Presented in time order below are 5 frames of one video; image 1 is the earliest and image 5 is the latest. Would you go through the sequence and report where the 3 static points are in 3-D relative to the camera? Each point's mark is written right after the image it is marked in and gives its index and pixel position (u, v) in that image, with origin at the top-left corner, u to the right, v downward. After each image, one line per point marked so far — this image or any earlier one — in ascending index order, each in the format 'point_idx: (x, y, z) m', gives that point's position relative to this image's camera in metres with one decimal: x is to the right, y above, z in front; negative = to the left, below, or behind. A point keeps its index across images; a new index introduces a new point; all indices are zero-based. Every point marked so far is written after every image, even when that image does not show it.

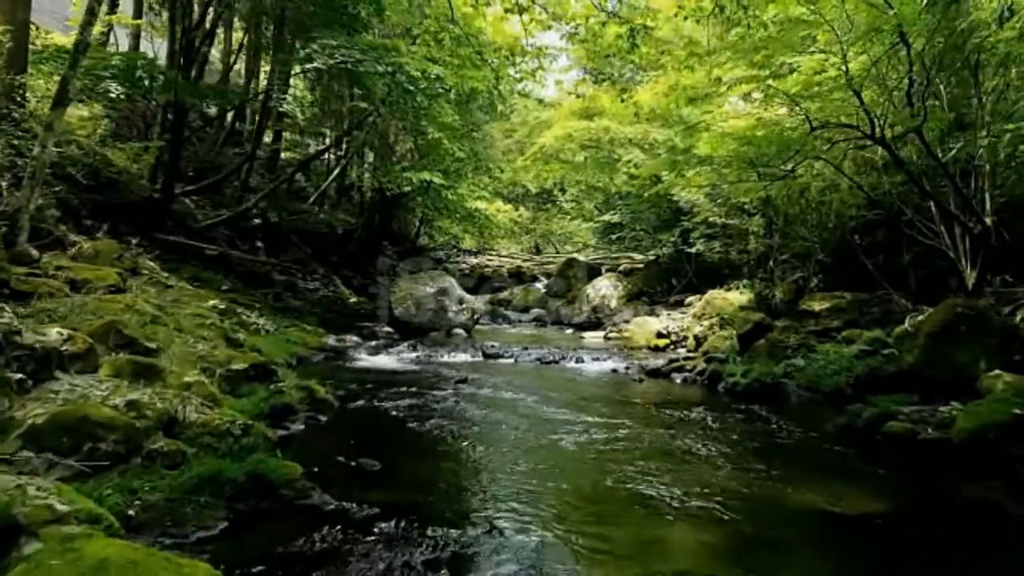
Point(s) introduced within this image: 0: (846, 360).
0: (+3.3, -0.7, +10.8) m
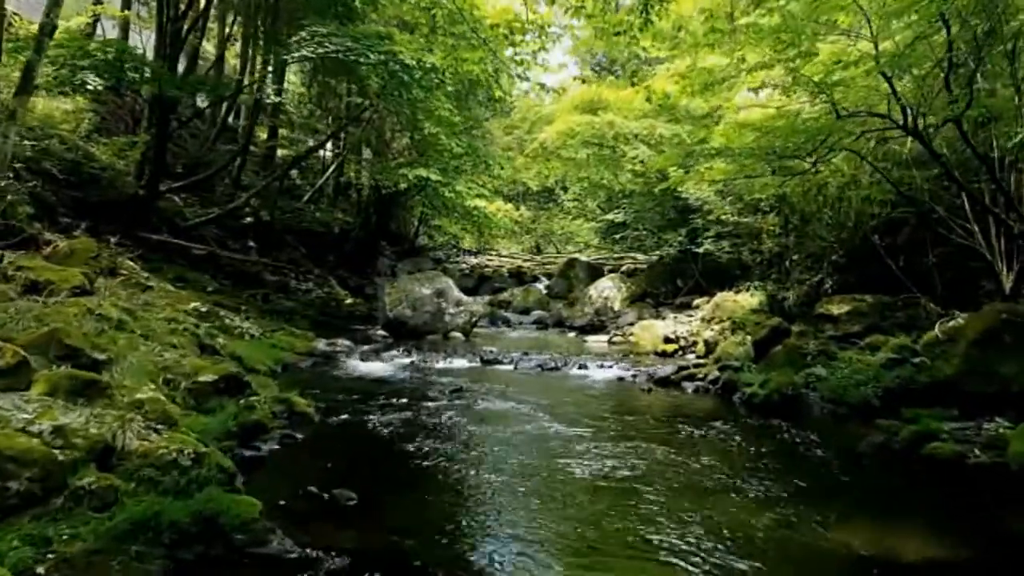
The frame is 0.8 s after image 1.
0: (+3.3, -0.8, +10.0) m
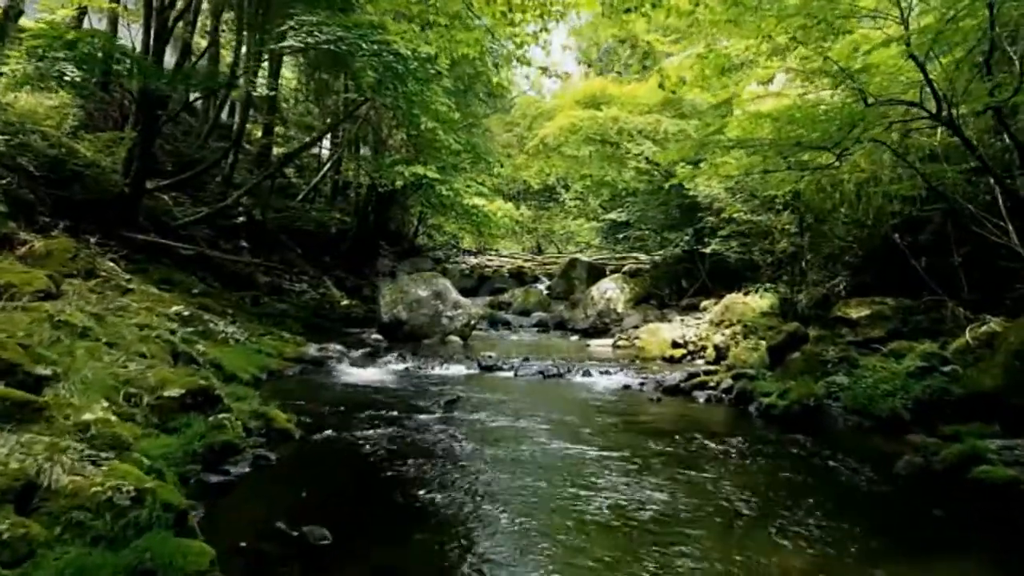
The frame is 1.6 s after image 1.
0: (+3.3, -0.8, +9.2) m
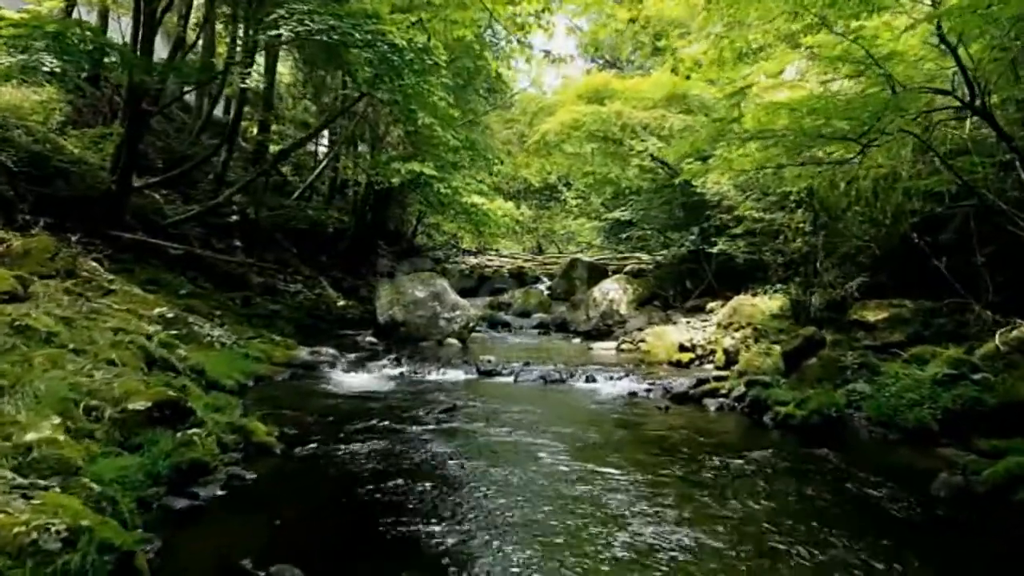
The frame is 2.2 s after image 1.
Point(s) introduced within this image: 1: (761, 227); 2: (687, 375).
0: (+3.3, -0.8, +8.6) m
1: (+3.5, +0.9, +15.4) m
2: (+2.0, -1.0, +12.2) m
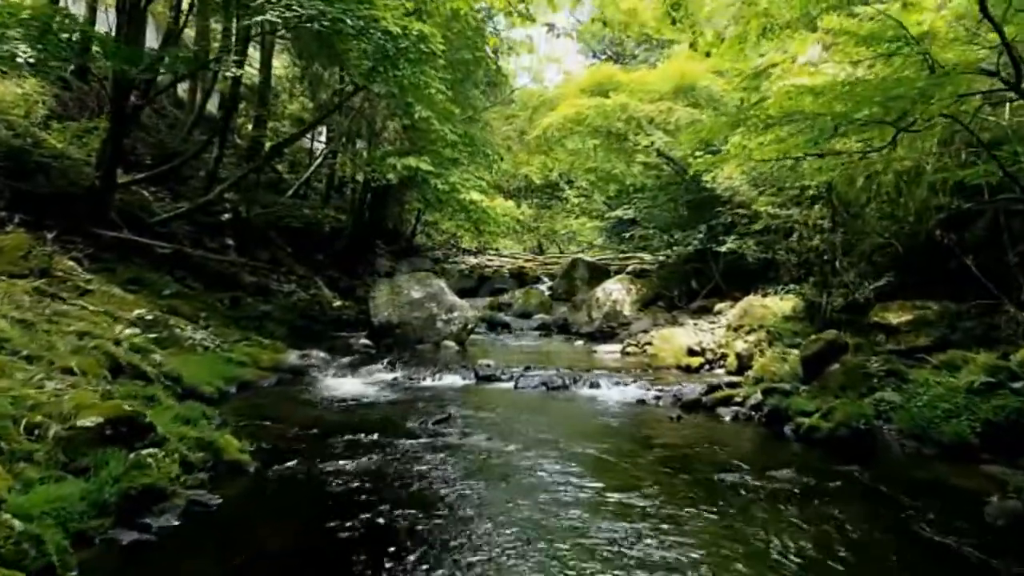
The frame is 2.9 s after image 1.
0: (+3.3, -0.8, +7.9) m
1: (+3.5, +0.9, +14.7) m
2: (+2.0, -1.0, +11.5) m
